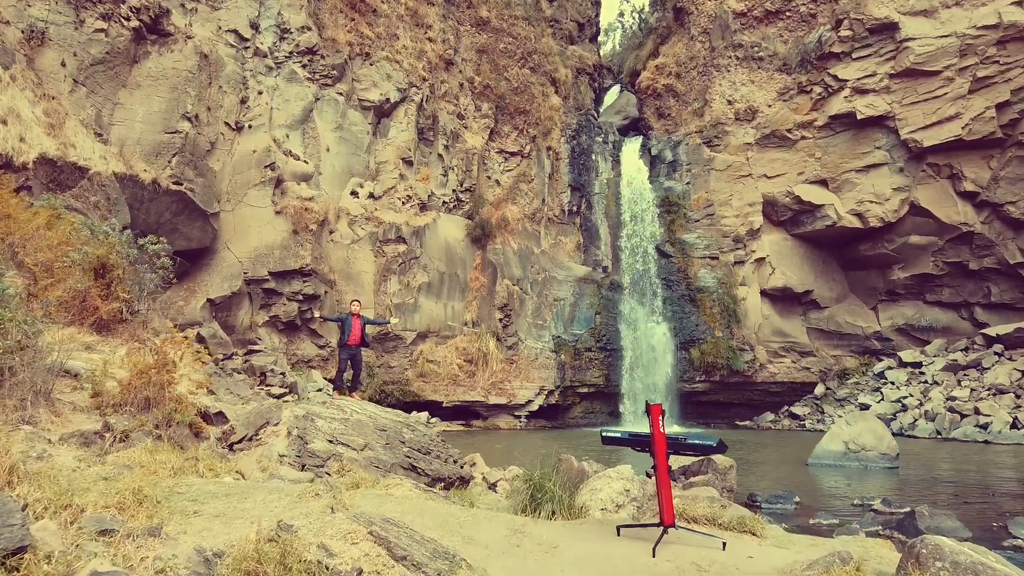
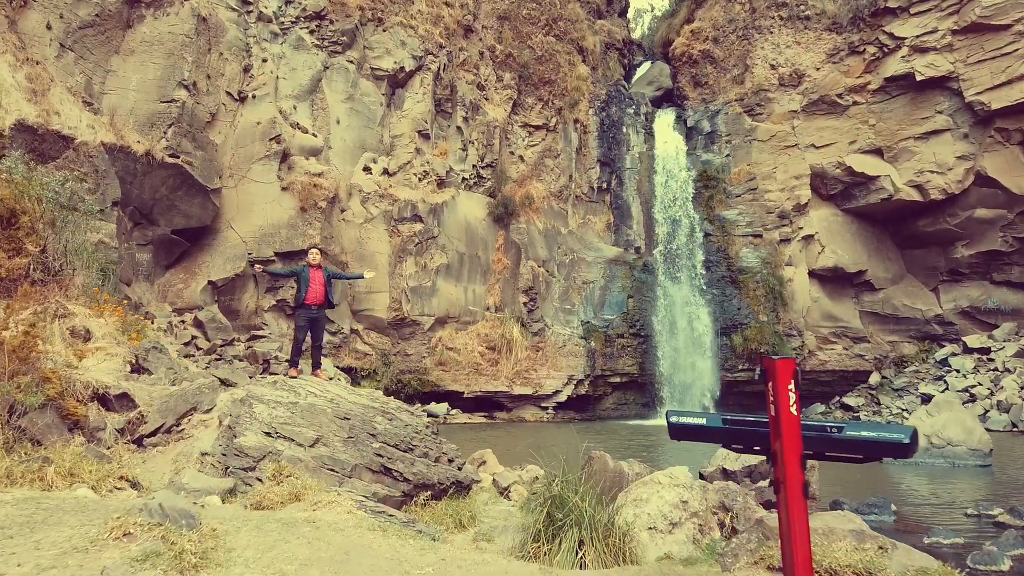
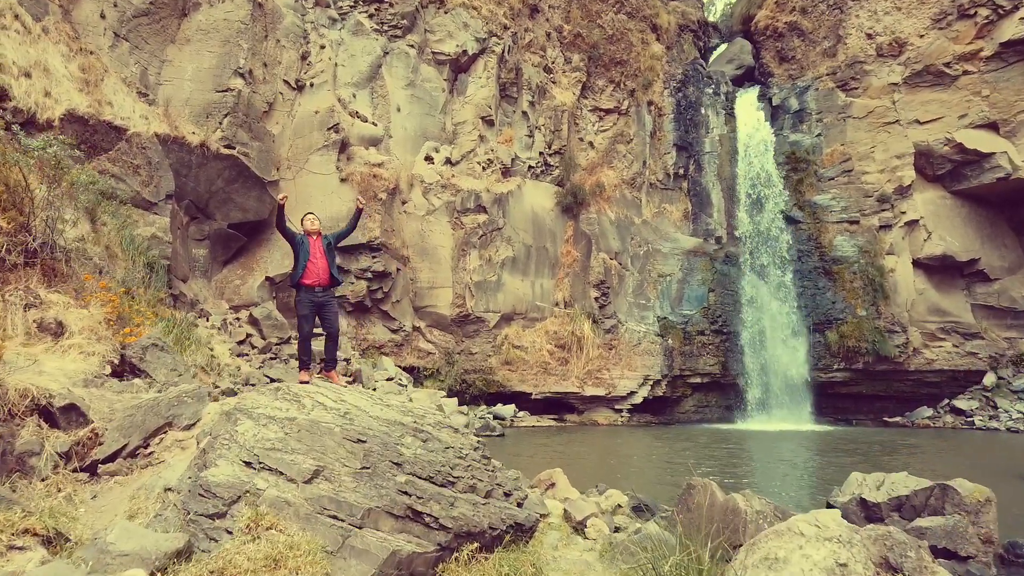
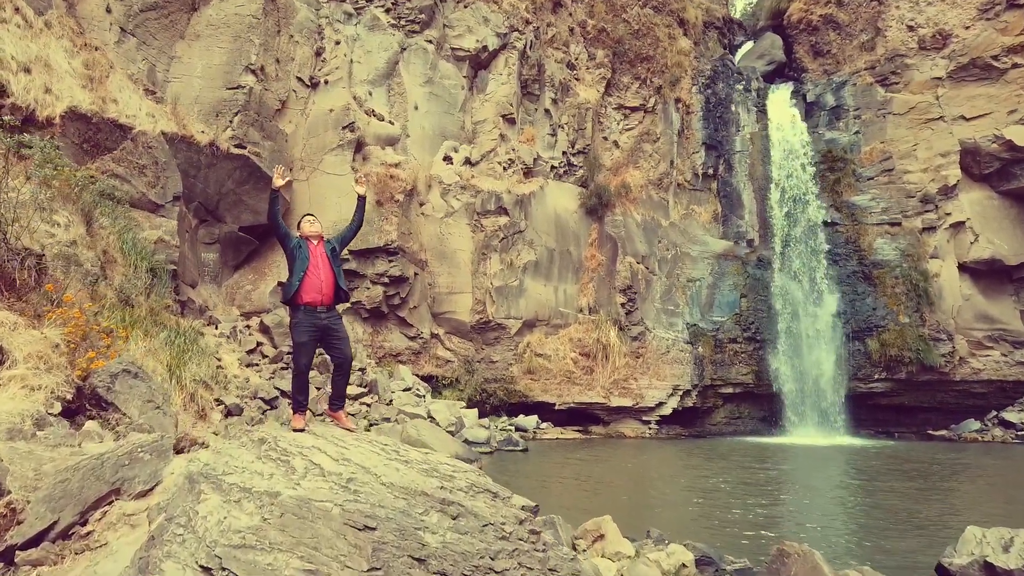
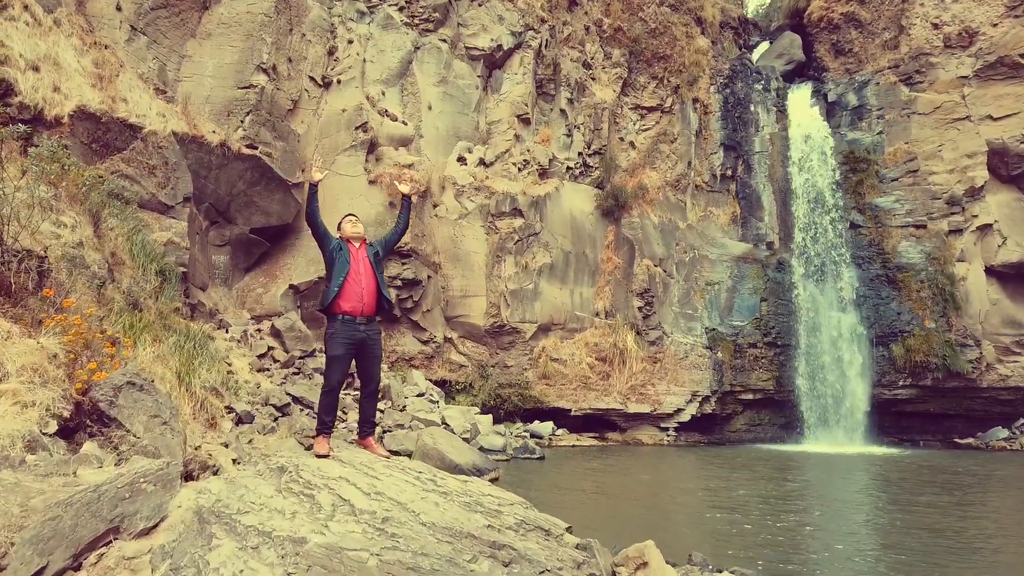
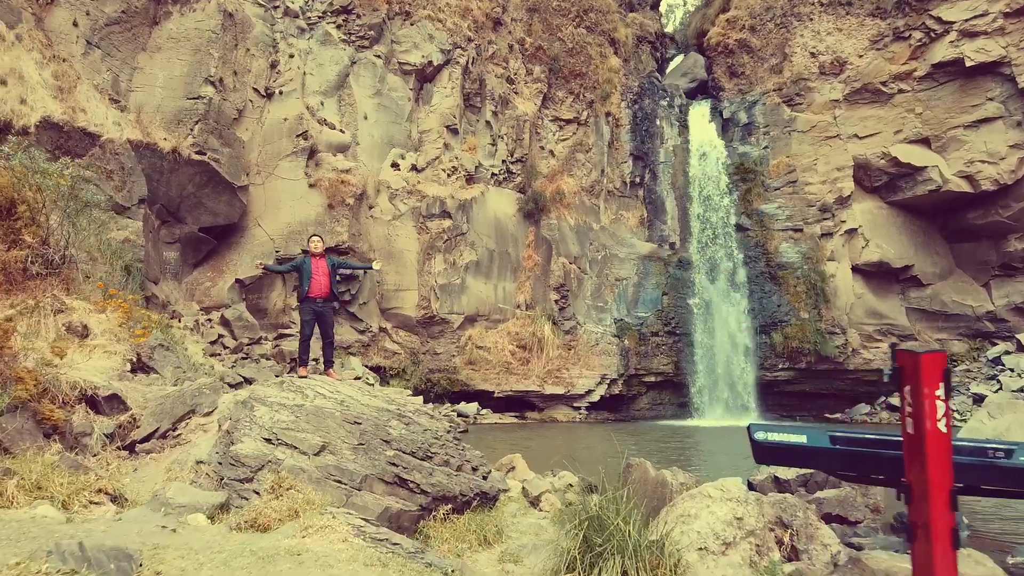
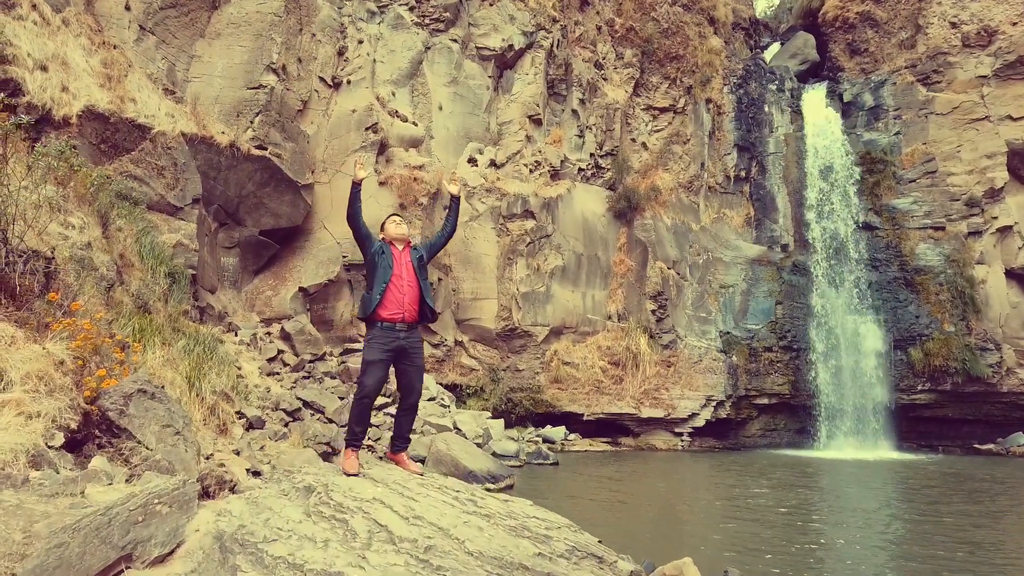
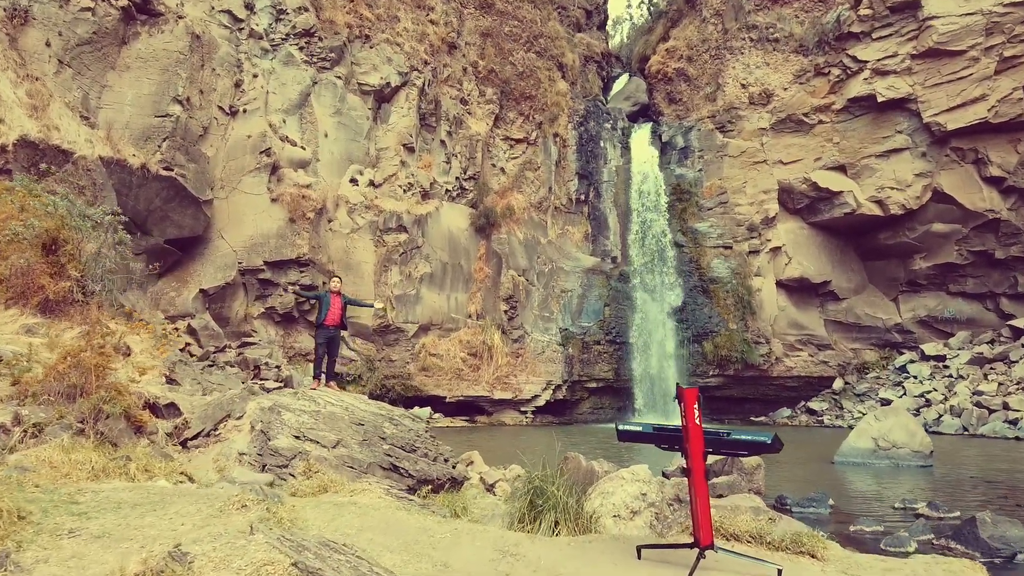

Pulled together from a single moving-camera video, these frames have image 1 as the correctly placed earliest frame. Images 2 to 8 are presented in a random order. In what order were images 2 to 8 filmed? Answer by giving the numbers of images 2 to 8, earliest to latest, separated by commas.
8, 2, 6, 3, 4, 5, 7
